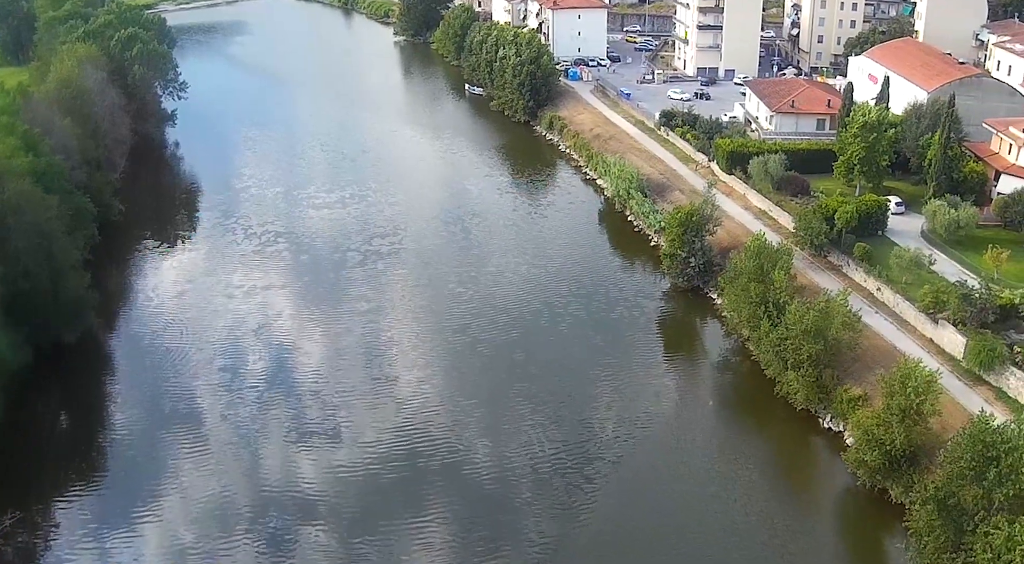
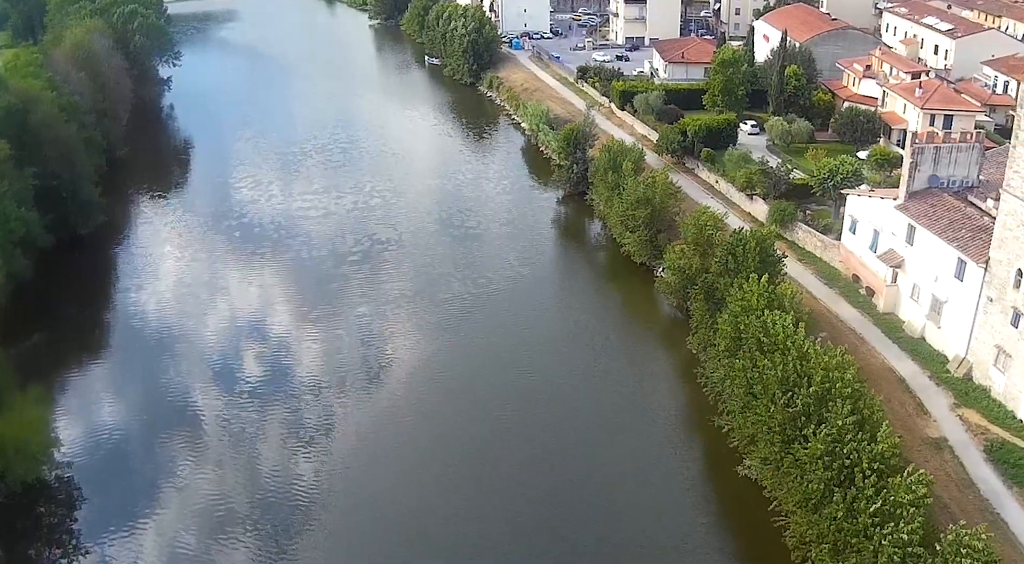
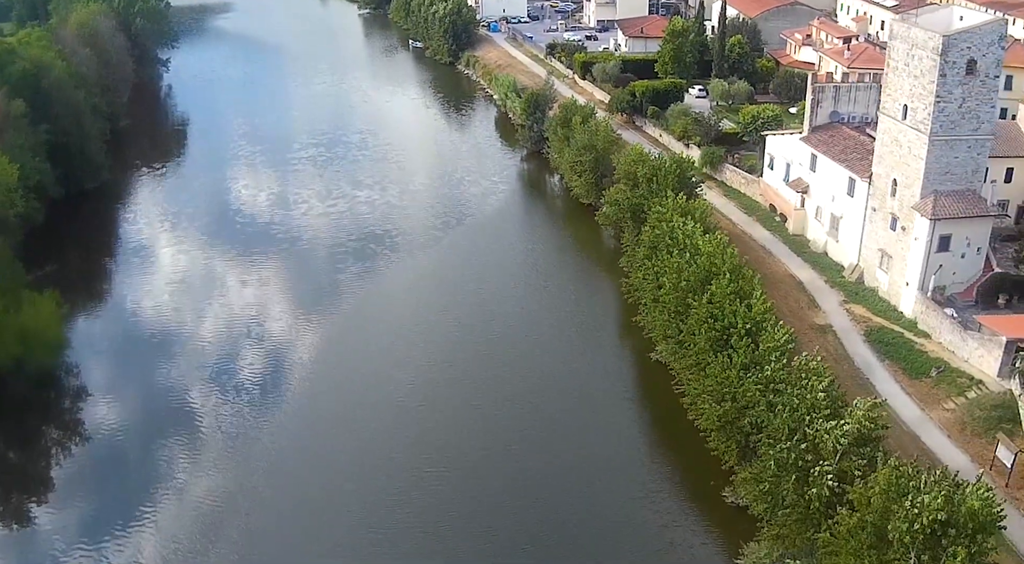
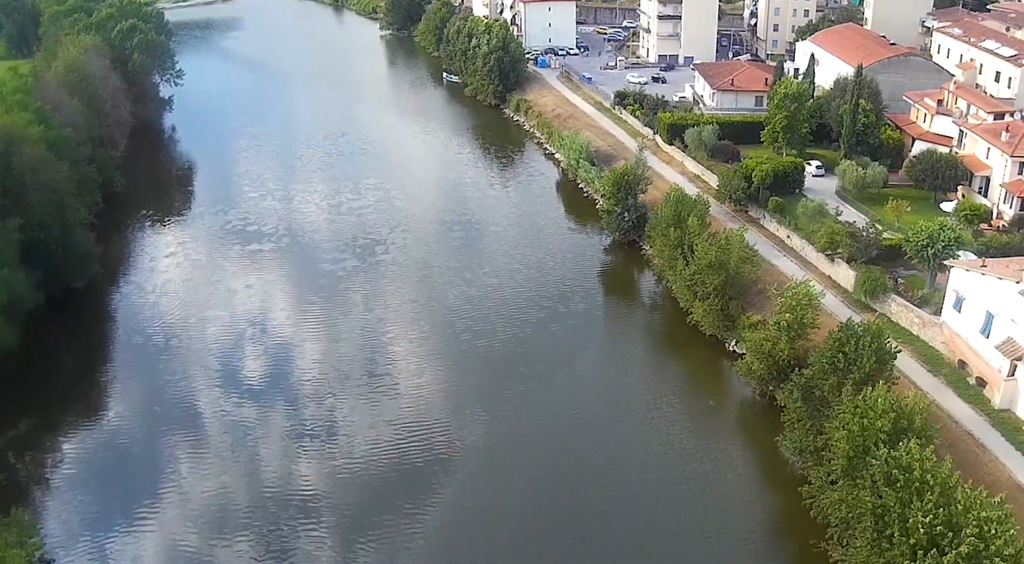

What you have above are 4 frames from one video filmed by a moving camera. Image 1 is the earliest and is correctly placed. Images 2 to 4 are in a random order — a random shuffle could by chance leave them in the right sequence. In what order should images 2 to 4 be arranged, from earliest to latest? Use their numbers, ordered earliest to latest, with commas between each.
4, 2, 3
